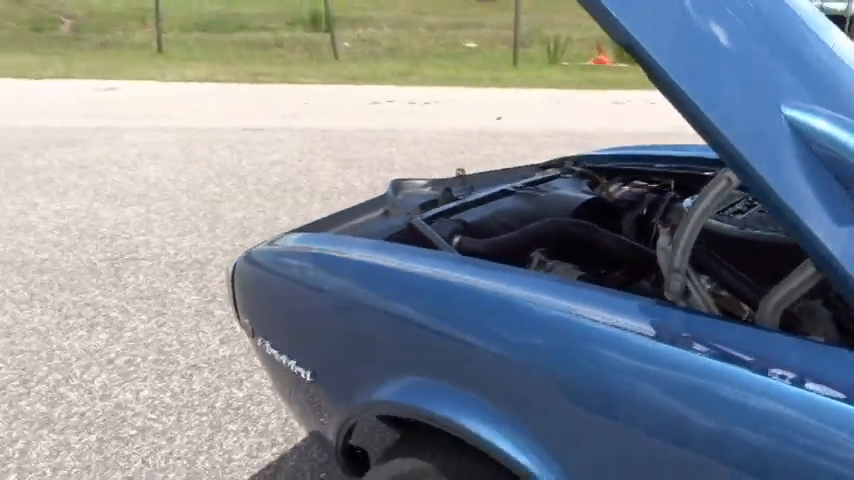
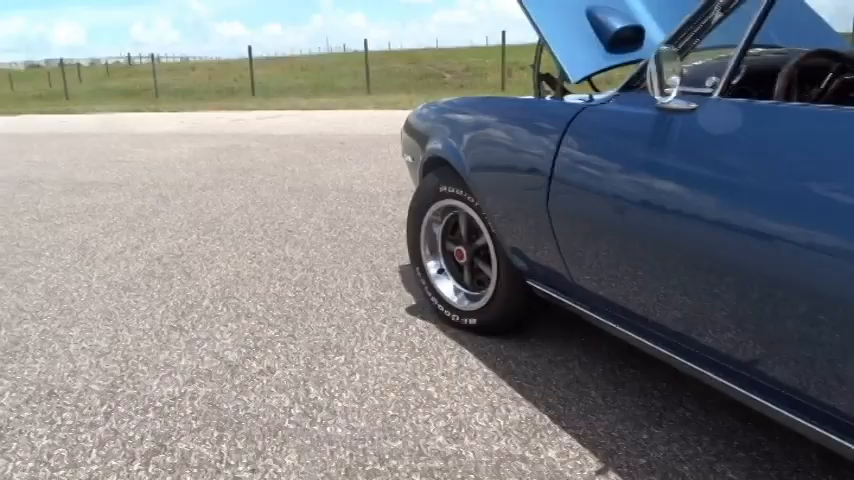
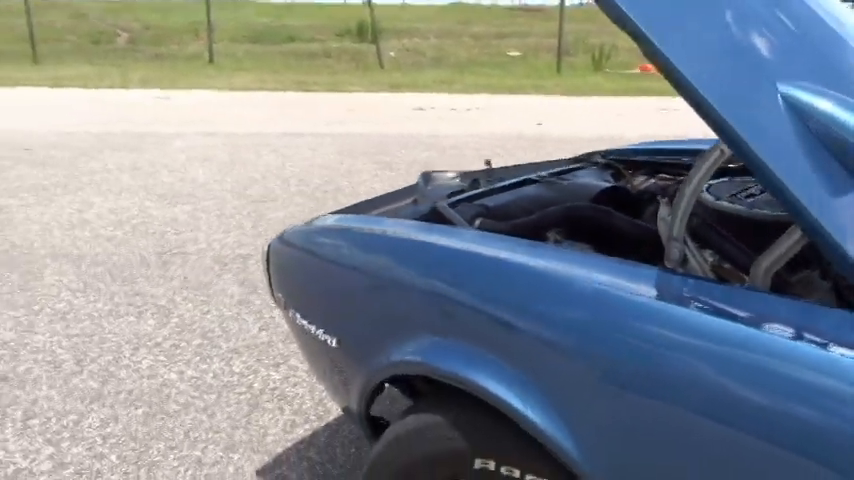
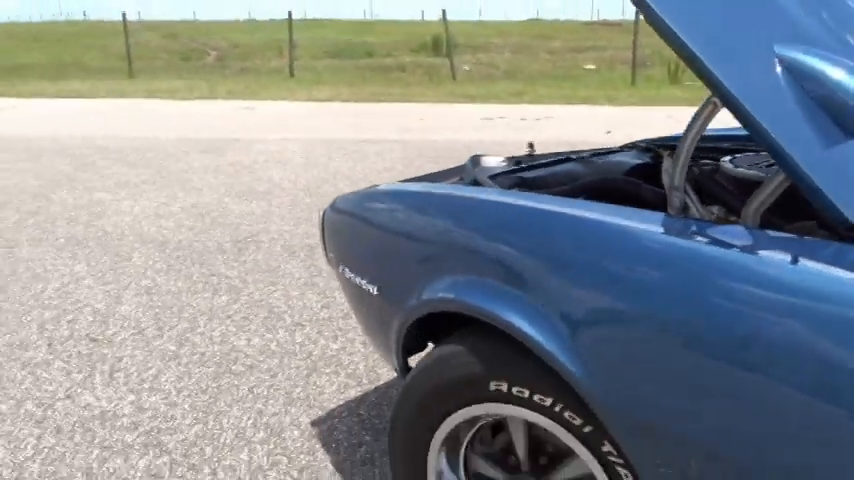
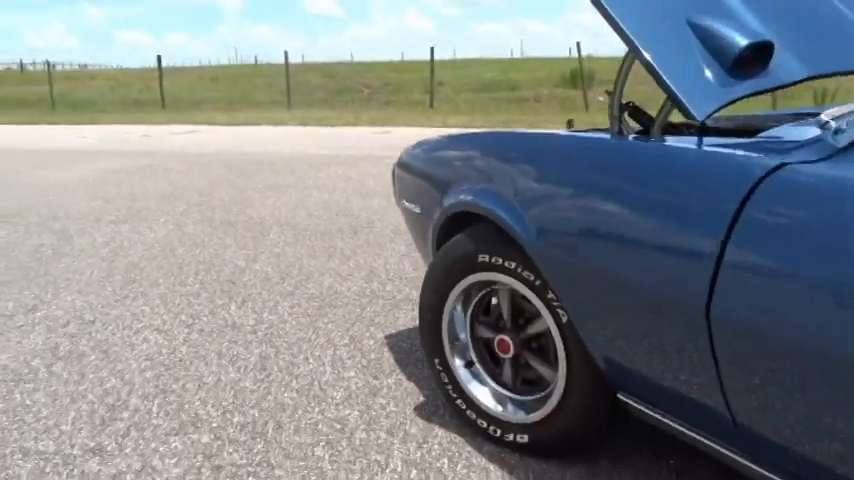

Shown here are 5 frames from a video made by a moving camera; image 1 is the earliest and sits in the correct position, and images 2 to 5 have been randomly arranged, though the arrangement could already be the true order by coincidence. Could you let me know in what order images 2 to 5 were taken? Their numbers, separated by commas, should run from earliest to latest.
3, 4, 5, 2
